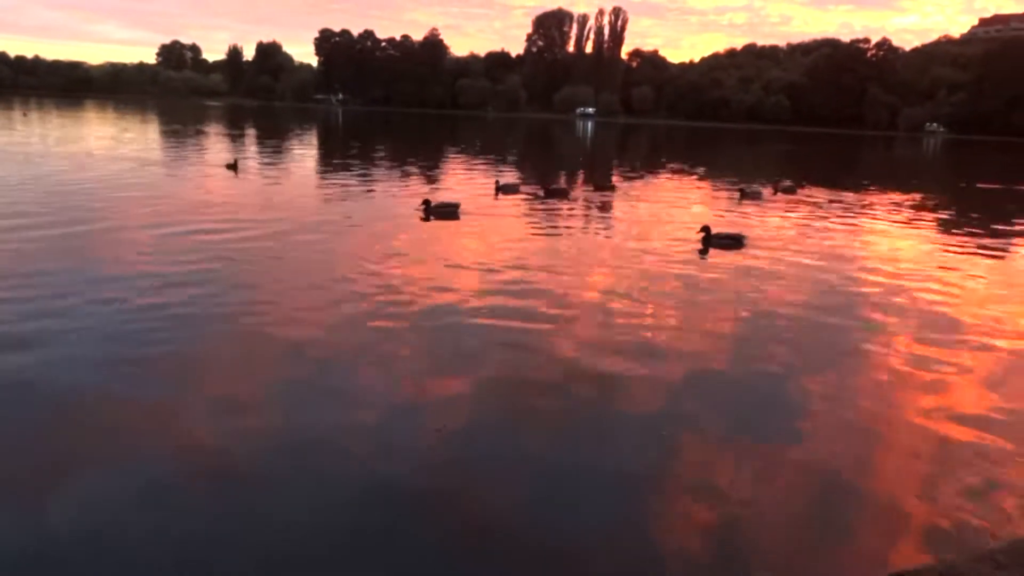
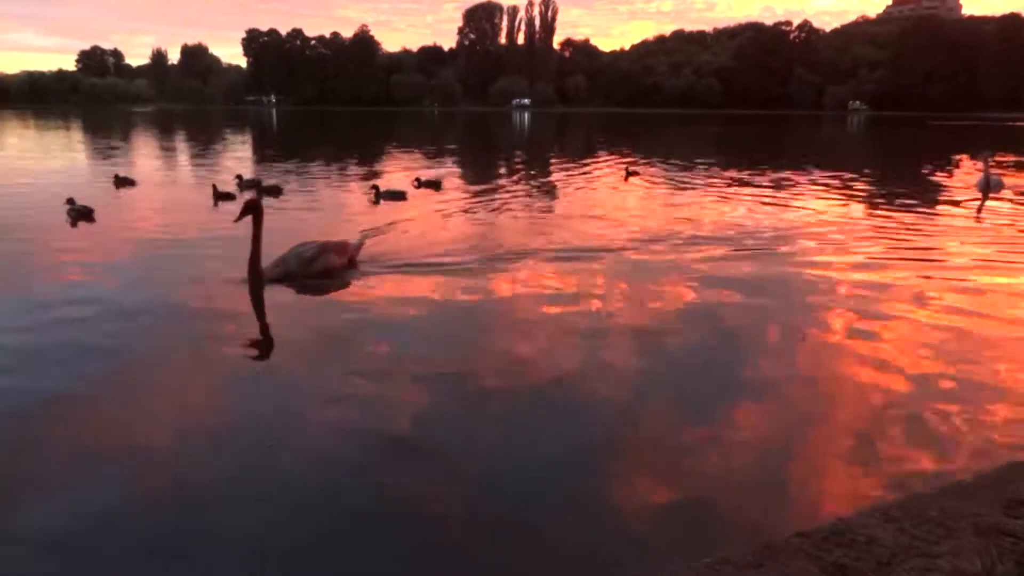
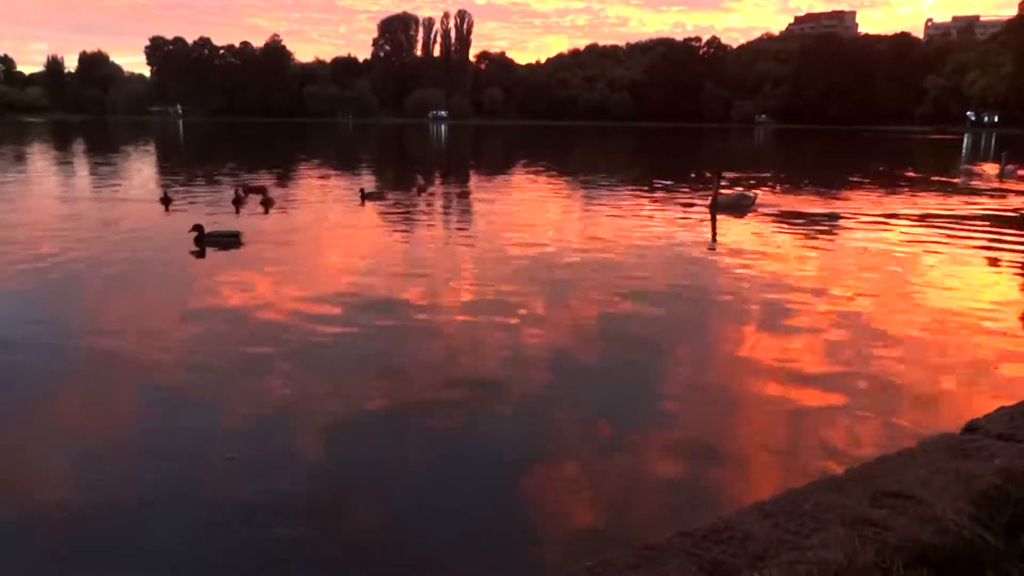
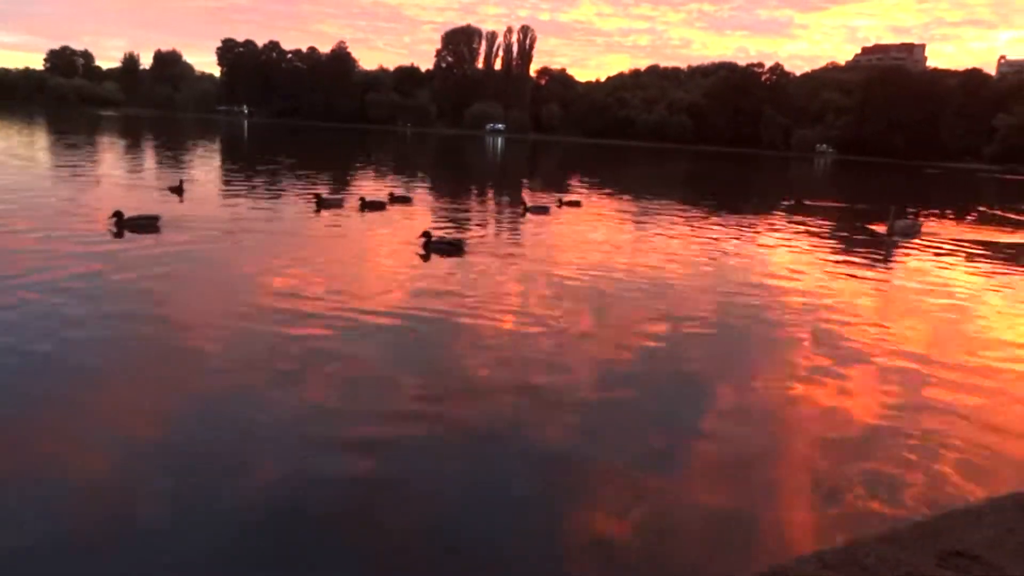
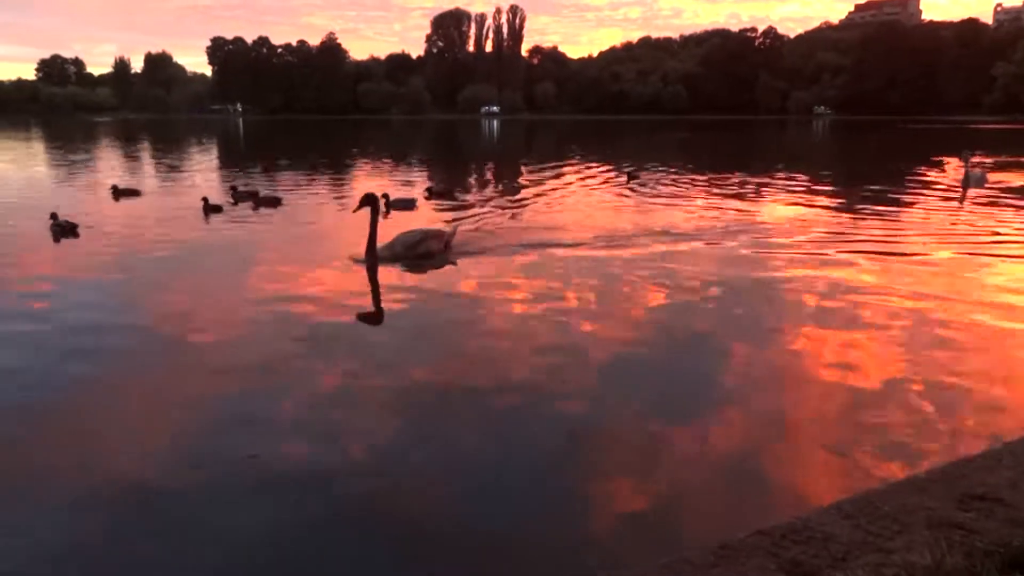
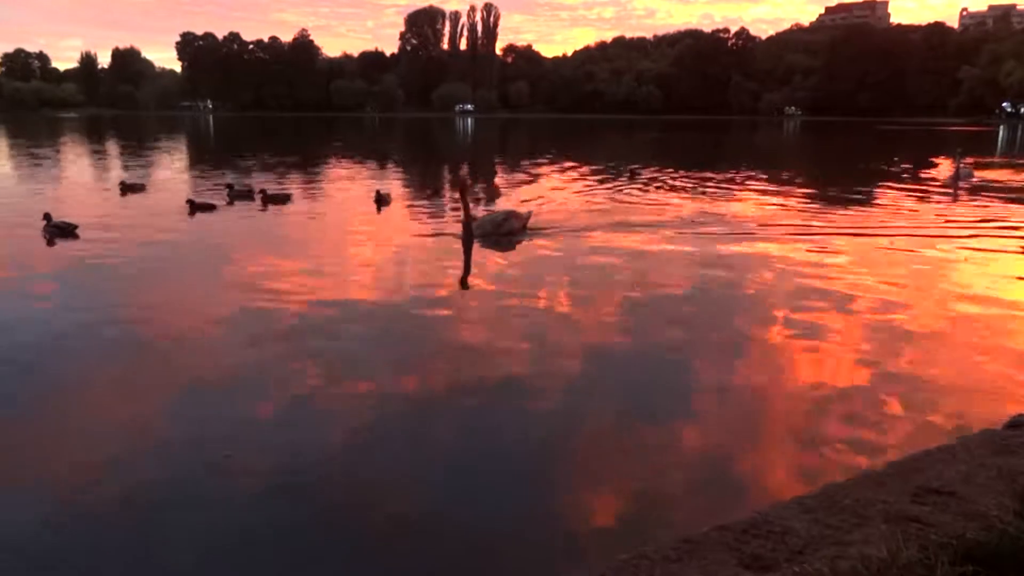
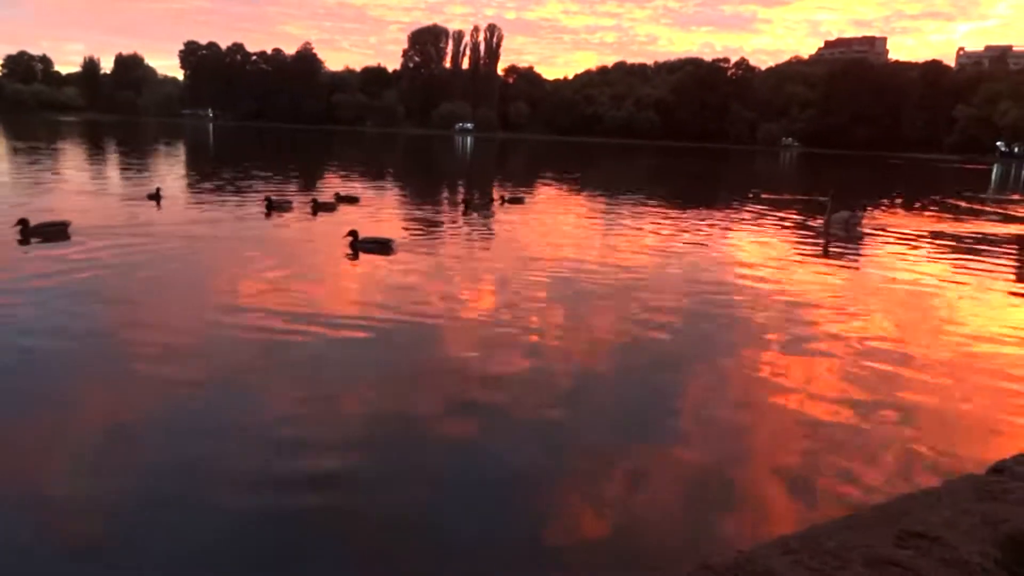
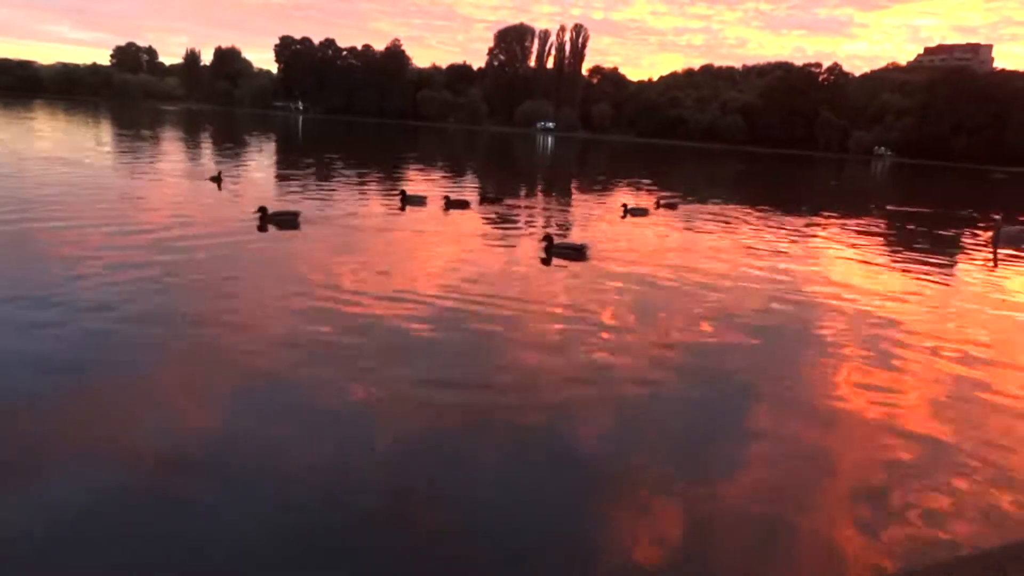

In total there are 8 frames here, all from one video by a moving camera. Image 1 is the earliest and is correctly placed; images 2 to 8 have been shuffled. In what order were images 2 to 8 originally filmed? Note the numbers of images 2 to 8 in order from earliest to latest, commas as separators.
8, 4, 7, 3, 6, 5, 2
